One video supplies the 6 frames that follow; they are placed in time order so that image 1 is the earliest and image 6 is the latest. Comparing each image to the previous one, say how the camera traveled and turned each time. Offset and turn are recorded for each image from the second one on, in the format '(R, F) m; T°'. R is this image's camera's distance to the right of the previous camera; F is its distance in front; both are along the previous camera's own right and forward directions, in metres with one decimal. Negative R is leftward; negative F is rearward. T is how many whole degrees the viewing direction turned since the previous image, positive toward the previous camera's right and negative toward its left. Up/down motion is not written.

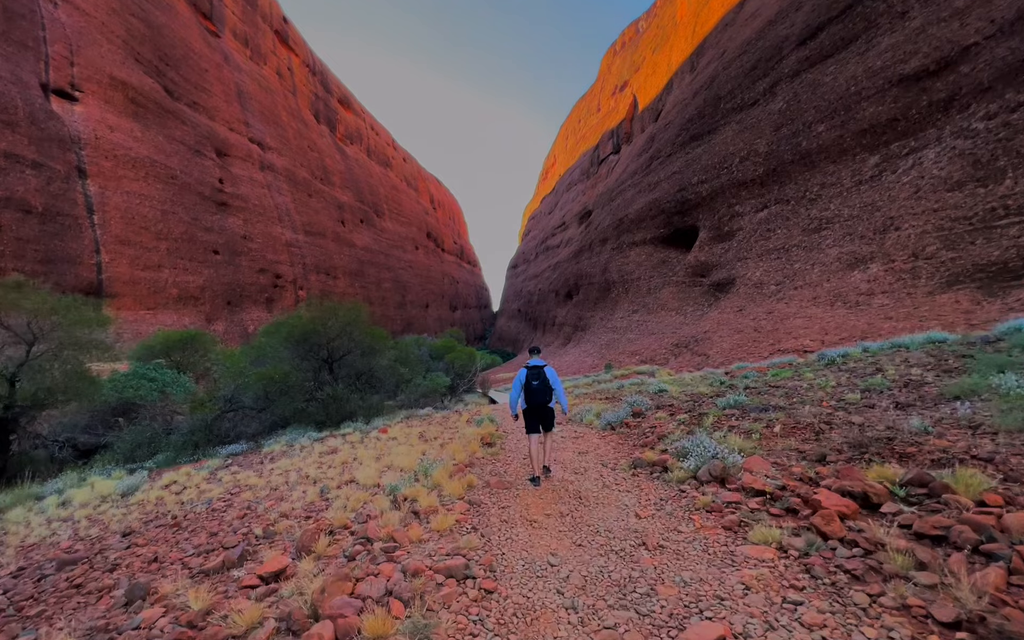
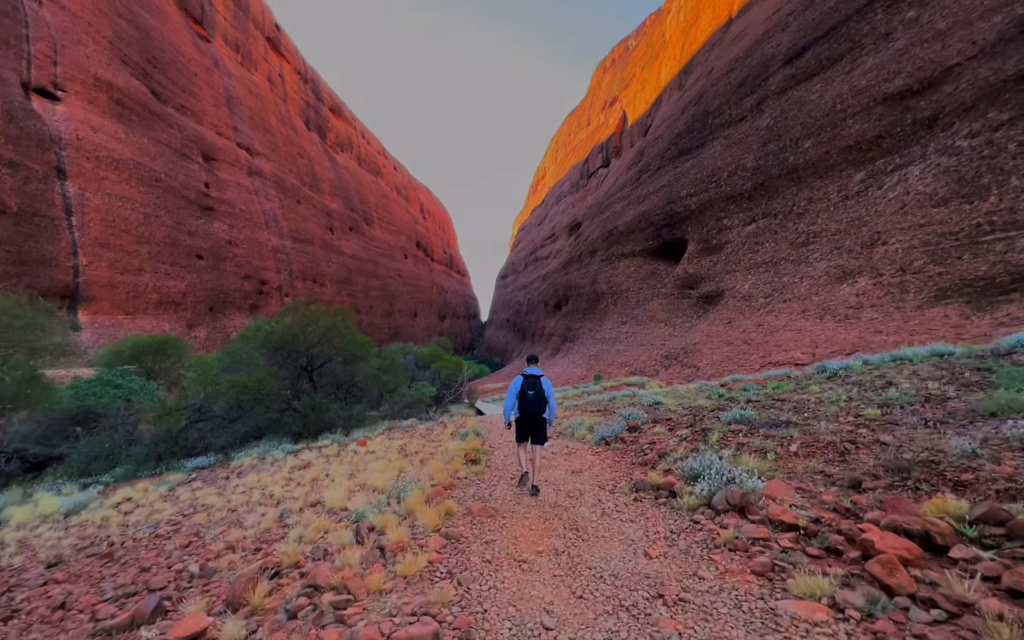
(0.0, +0.2) m; +1°
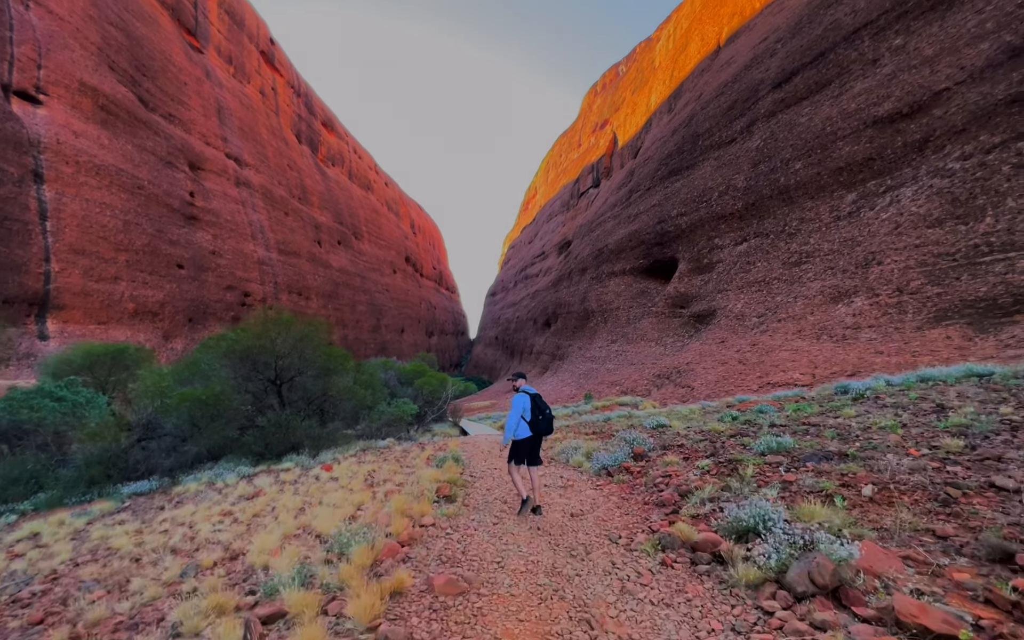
(0.0, +0.5) m; +1°
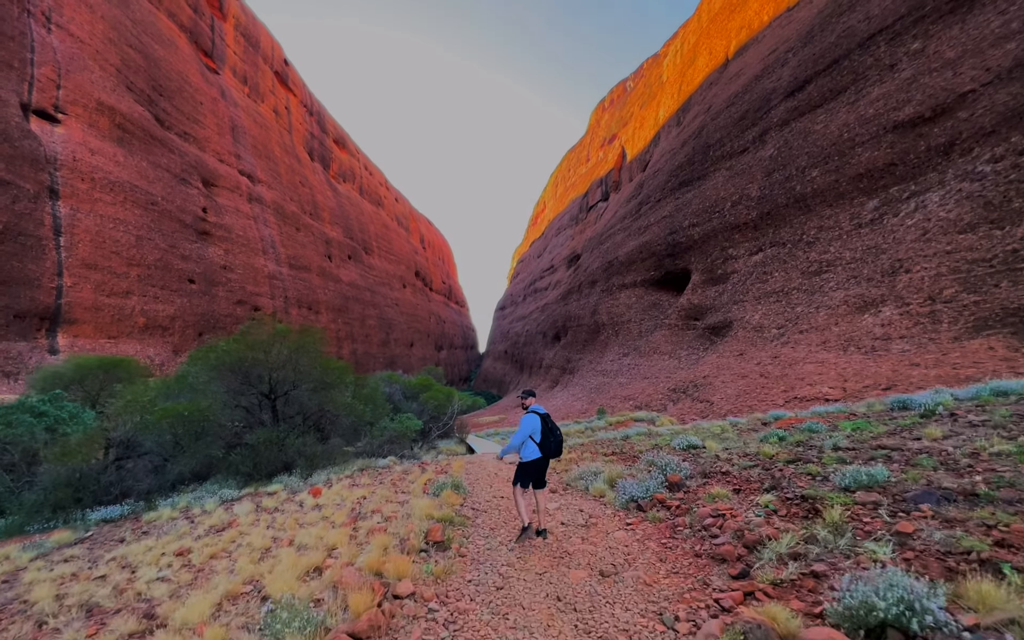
(0.0, +0.5) m; -1°
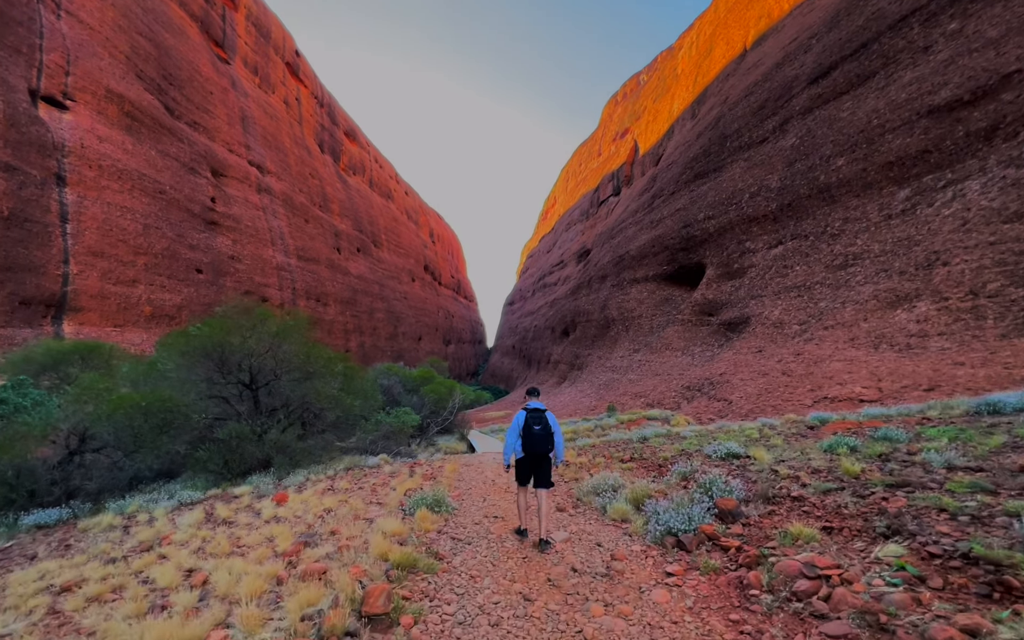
(+0.1, +0.6) m; -1°
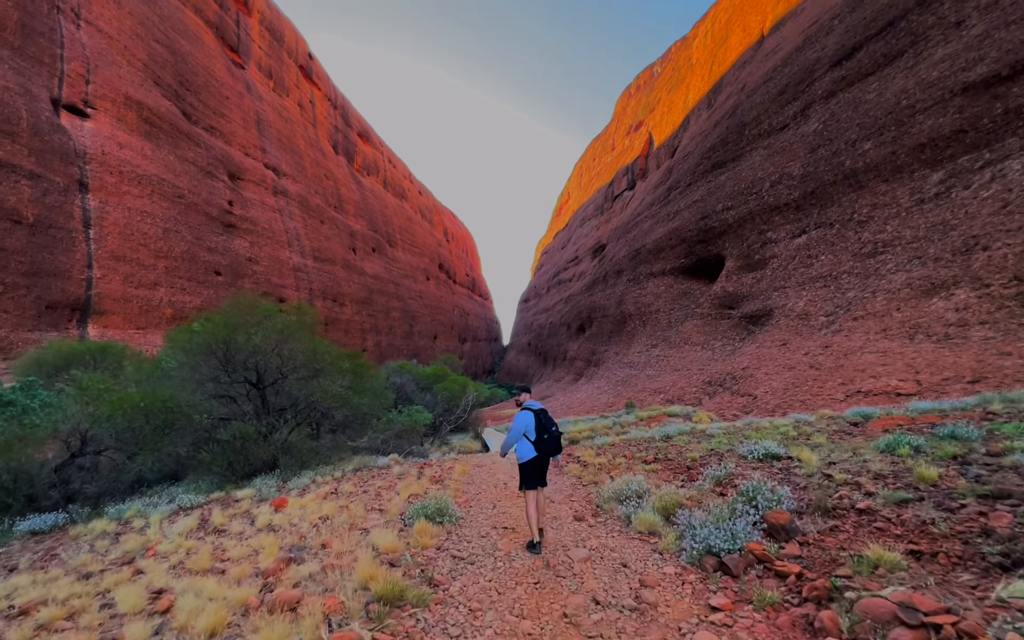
(0.0, +0.3) m; -2°
